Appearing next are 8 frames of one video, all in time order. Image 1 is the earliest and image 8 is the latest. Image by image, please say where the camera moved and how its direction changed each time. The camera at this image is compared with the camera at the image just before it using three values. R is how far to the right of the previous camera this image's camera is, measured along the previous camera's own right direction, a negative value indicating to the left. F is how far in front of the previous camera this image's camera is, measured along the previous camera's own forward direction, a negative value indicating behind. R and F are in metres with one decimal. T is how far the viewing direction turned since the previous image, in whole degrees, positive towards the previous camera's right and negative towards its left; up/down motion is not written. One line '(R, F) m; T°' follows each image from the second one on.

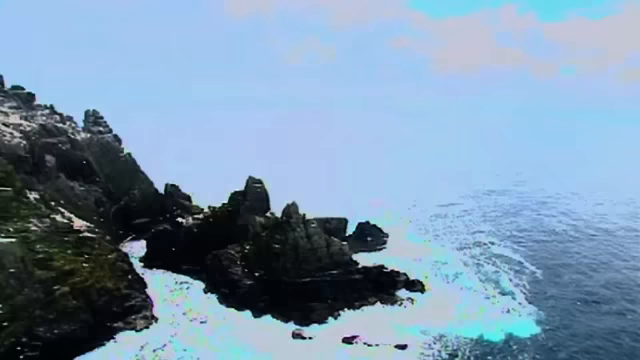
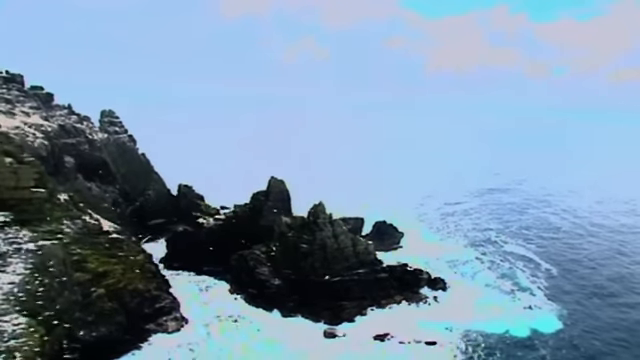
(-3.5, -0.2) m; +1°
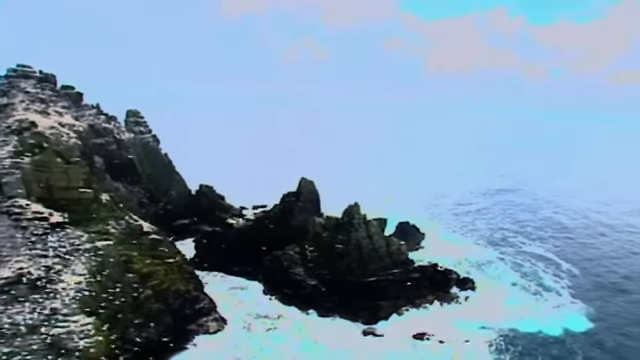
(-4.0, -0.2) m; +1°
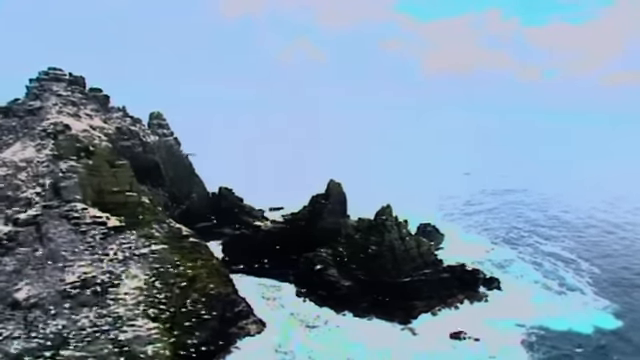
(-3.9, -0.1) m; +1°
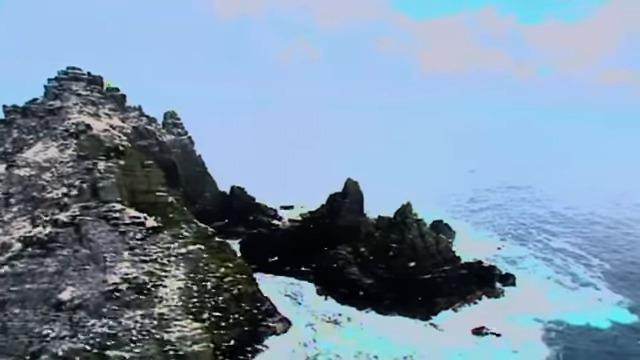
(-2.6, -0.1) m; +1°
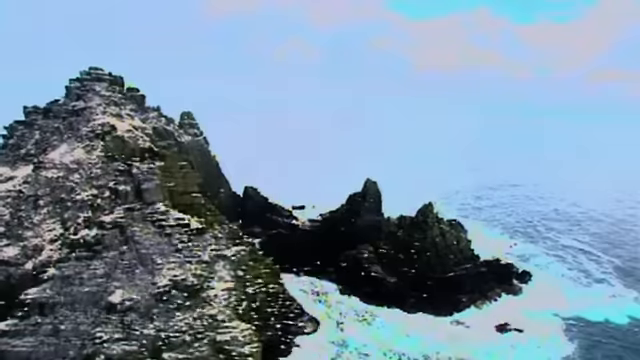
(-3.0, -0.1) m; +1°
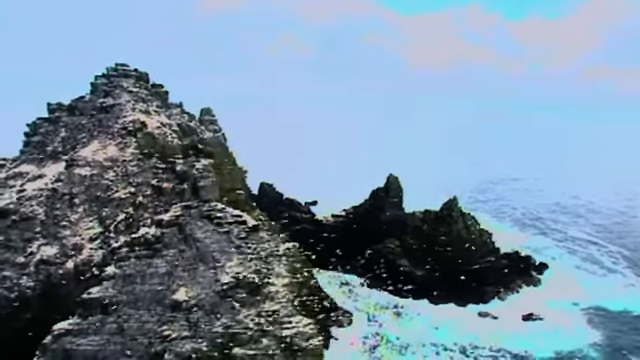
(-3.9, -0.1) m; +2°
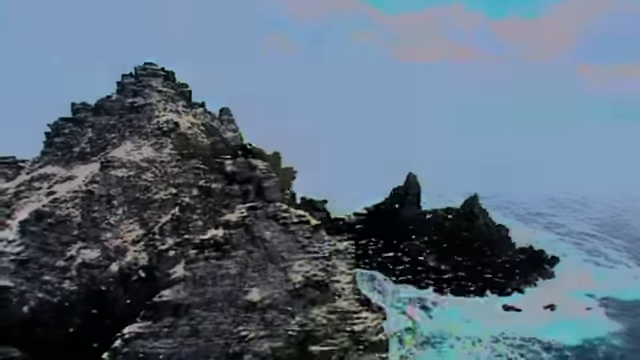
(-4.8, -0.2) m; +3°
